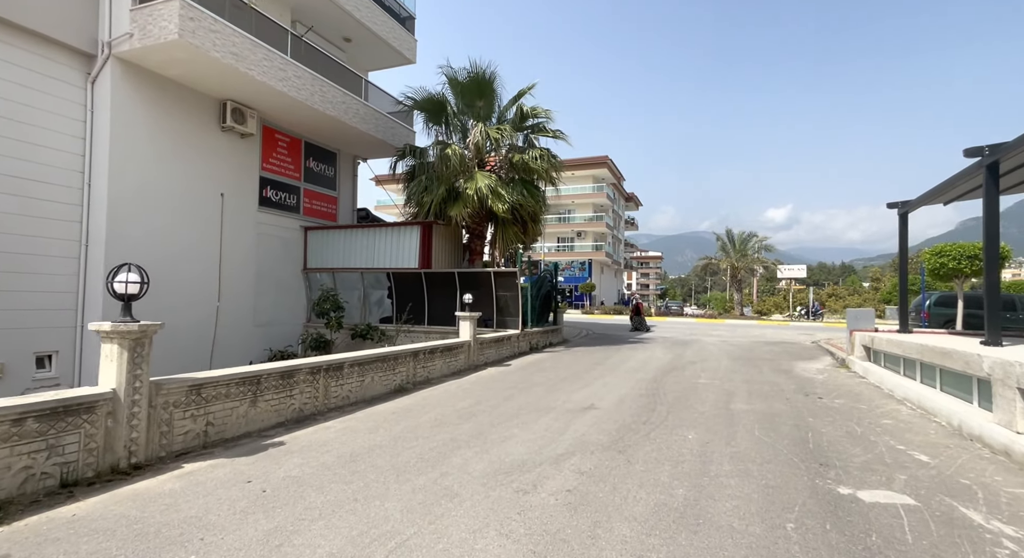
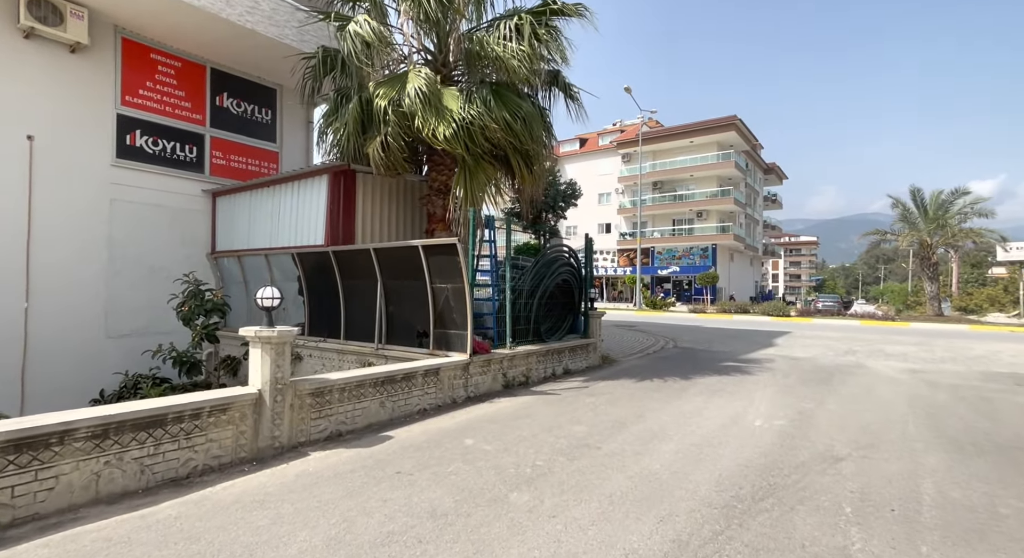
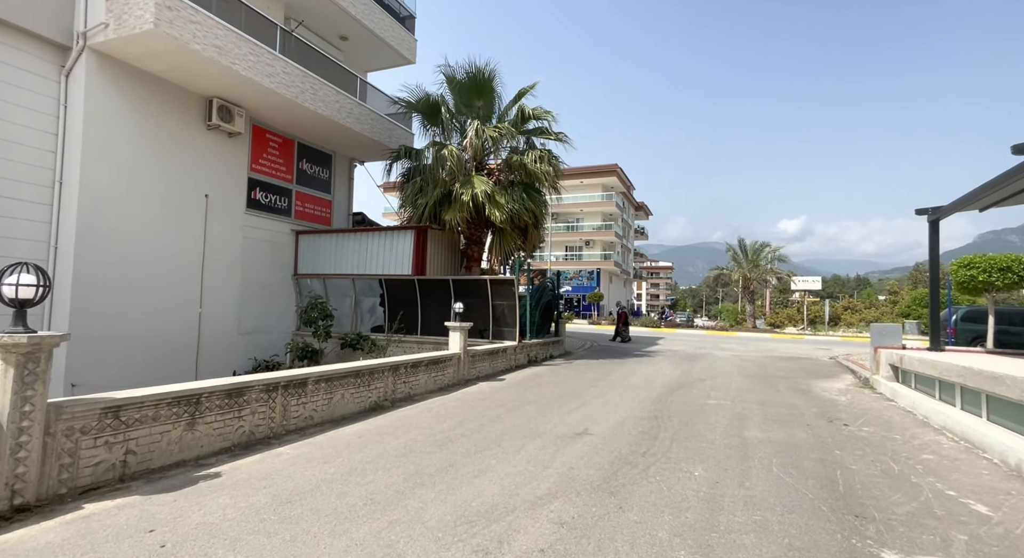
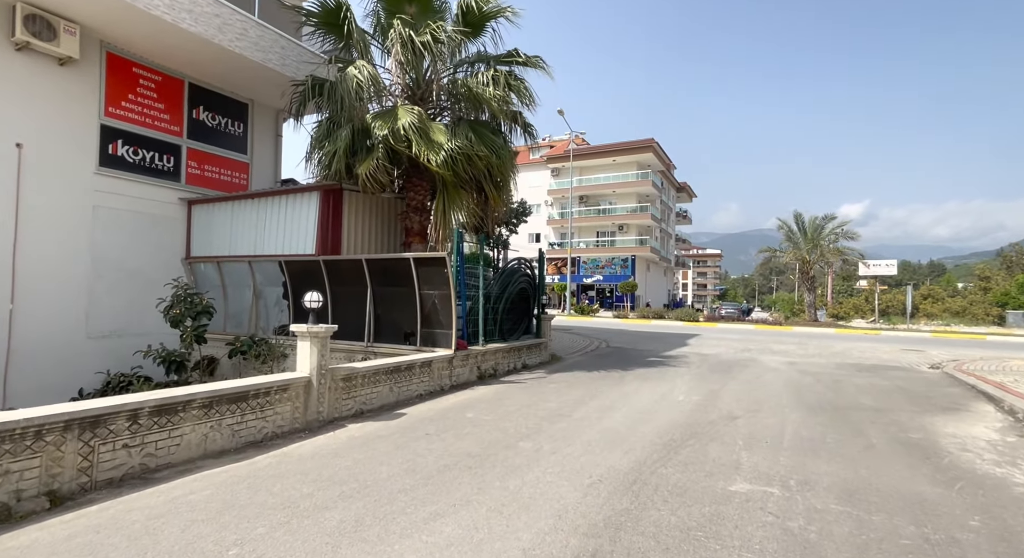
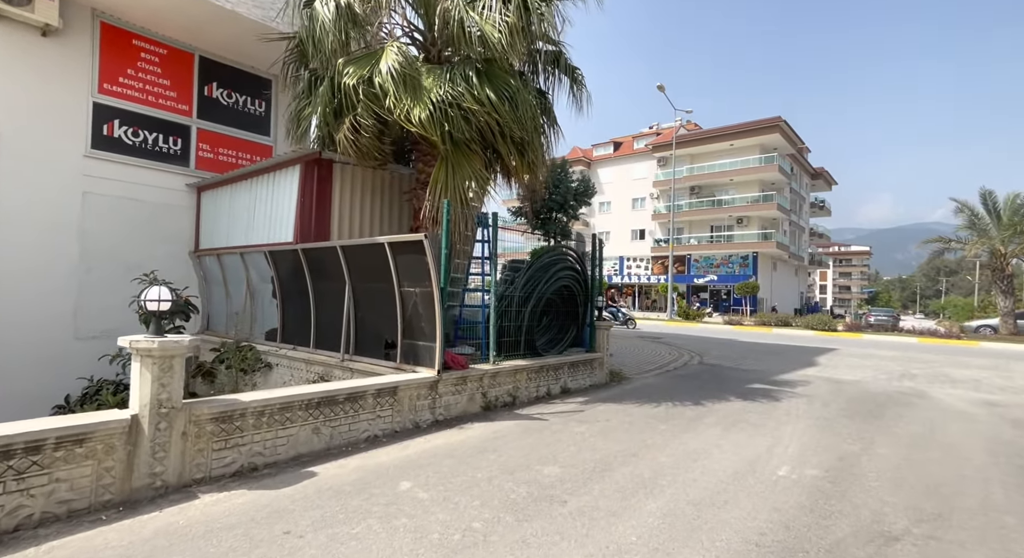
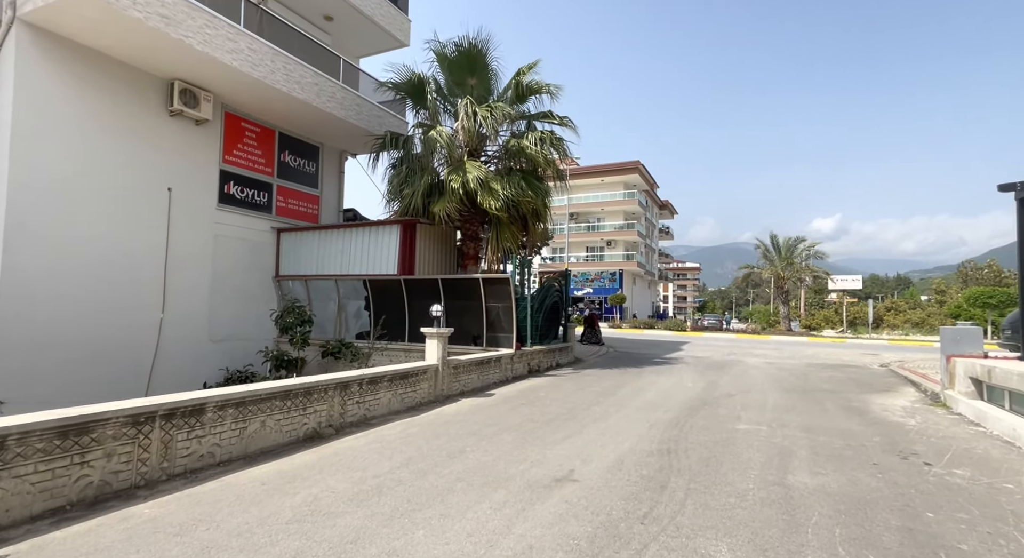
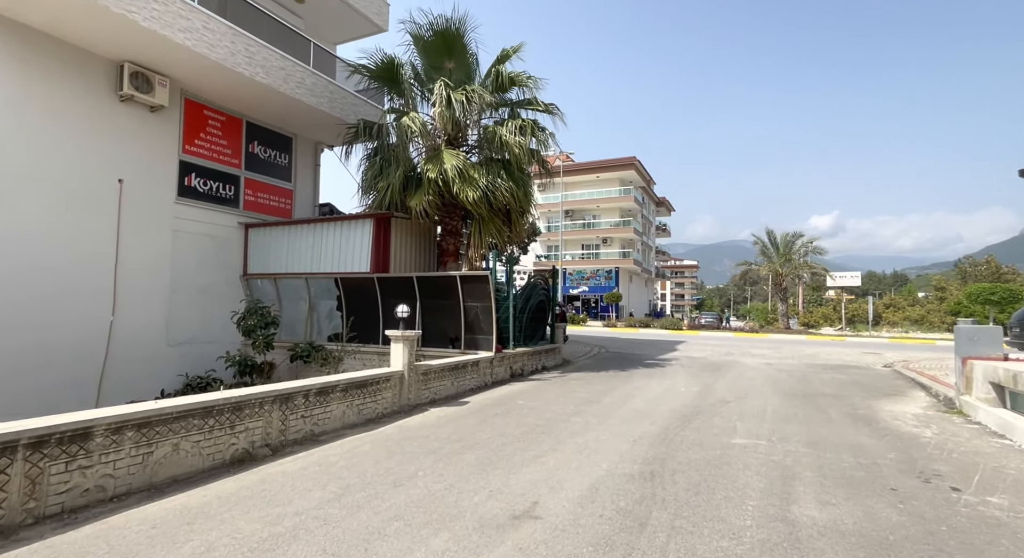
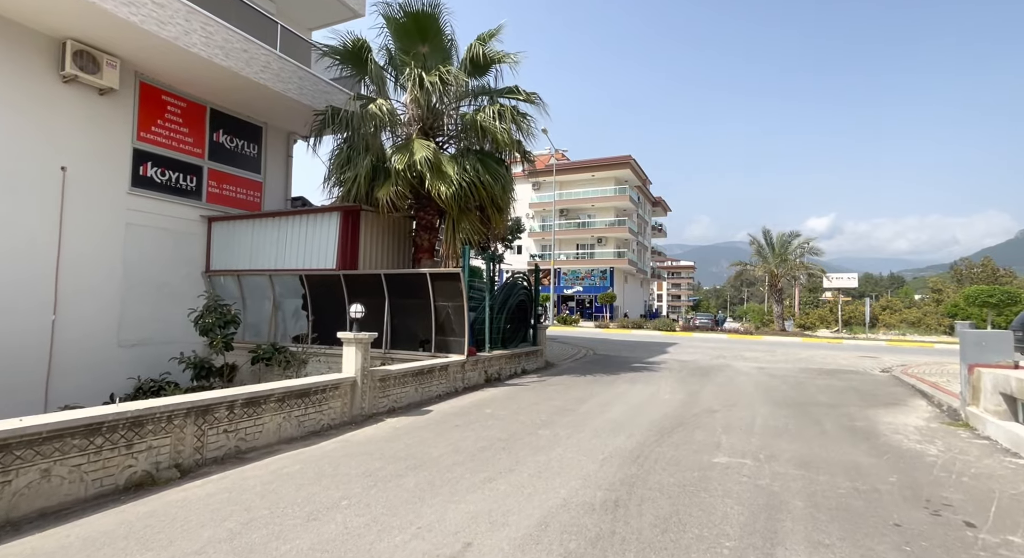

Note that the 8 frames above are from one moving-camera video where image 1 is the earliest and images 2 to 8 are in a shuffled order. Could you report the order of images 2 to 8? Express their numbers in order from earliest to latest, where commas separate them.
3, 6, 7, 8, 4, 2, 5
